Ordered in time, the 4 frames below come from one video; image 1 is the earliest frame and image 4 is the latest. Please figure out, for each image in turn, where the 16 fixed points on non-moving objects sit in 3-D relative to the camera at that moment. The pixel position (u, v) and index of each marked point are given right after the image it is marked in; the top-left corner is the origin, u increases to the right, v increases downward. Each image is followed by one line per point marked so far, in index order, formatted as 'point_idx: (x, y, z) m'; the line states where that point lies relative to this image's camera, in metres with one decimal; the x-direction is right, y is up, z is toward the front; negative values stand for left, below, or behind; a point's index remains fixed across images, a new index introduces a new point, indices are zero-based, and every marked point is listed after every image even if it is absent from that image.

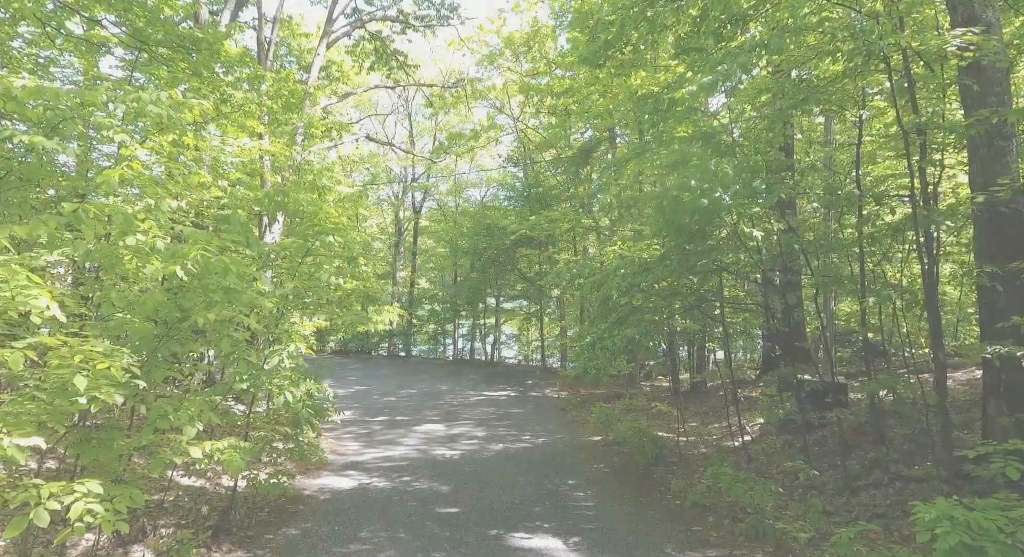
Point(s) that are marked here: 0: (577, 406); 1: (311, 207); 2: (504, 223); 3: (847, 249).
0: (+1.2, -2.3, +12.6) m
1: (-1.9, +0.7, +6.6) m
2: (-0.2, +1.3, +17.0) m
3: (+3.3, +0.3, +6.9) m
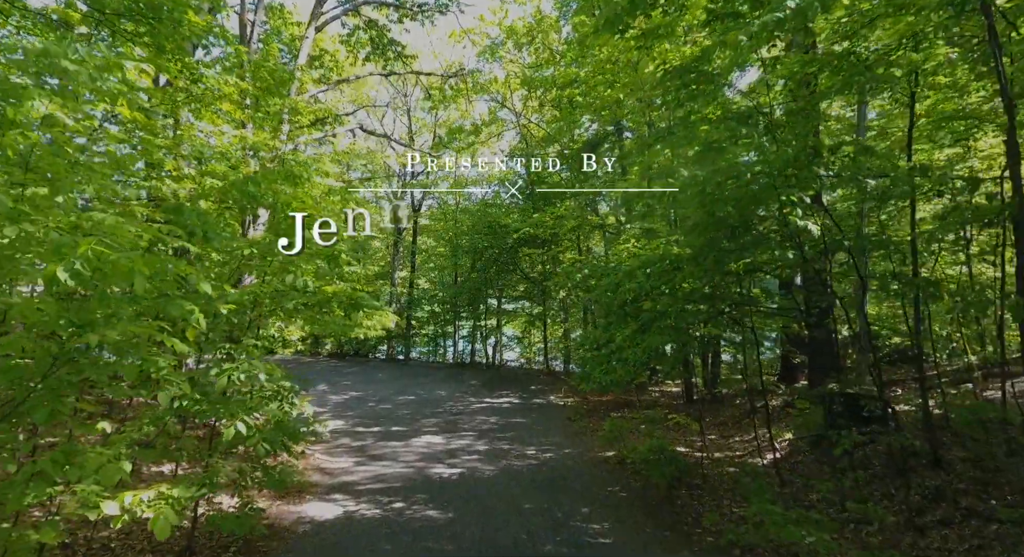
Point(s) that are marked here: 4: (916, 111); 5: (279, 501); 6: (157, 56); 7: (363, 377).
0: (+1.2, -2.3, +11.8) m
1: (-1.9, +0.7, +5.8) m
2: (-0.2, +1.3, +16.2) m
3: (+3.4, +0.3, +6.0) m
4: (+3.6, +1.5, +6.1) m
5: (-2.3, -2.1, +6.7) m
6: (-3.4, +2.1, +6.6) m
7: (-3.6, -2.4, +17.0) m
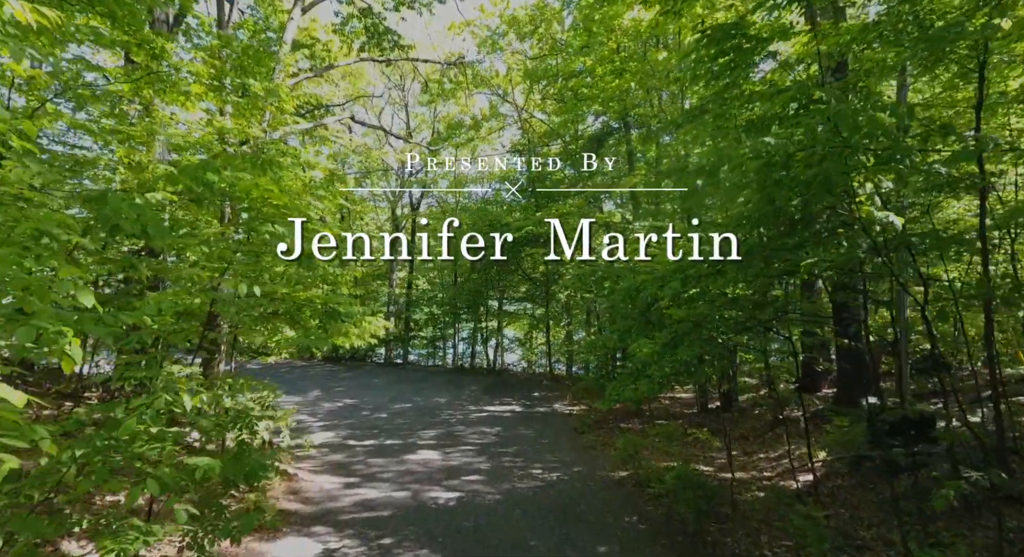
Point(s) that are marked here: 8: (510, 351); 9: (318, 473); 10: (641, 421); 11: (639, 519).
0: (+1.3, -2.3, +10.9) m
1: (-1.8, +0.6, +4.9) m
2: (-0.1, +1.3, +15.4) m
3: (+3.4, +0.2, +5.2) m
4: (+3.6, +1.5, +5.3) m
5: (-2.2, -2.2, +5.9) m
6: (-3.4, +2.1, +5.8) m
7: (-3.6, -2.4, +16.2) m
8: (0.0, -2.0, +18.6) m
9: (-2.4, -2.3, +8.4) m
10: (+2.0, -2.2, +10.8) m
11: (+1.2, -2.3, +6.6) m
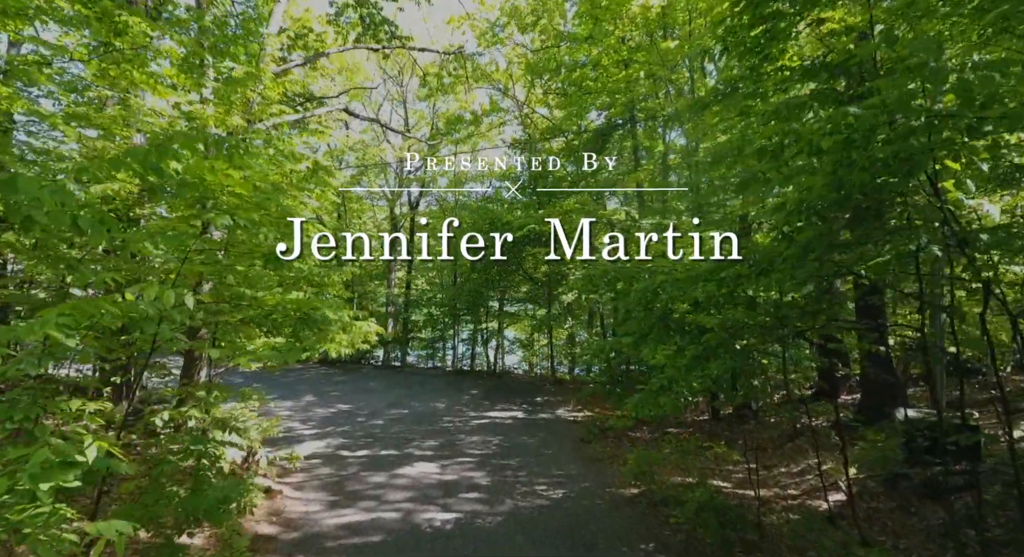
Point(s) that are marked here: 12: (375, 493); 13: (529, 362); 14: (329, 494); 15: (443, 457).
0: (+1.3, -2.3, +10.3) m
1: (-1.8, +0.6, +4.3) m
2: (-0.1, +1.3, +14.8) m
3: (+3.4, +0.2, +4.6) m
4: (+3.6, +1.5, +4.7) m
5: (-2.2, -2.2, +5.2) m
6: (-3.4, +2.1, +5.2) m
7: (-3.6, -2.4, +15.6) m
8: (0.0, -2.0, +18.0) m
9: (-2.3, -2.4, +7.8) m
10: (+2.0, -2.2, +10.2) m
11: (+1.2, -2.3, +6.0) m
12: (-1.5, -2.4, +7.6) m
13: (+0.5, -2.2, +17.9) m
14: (-2.0, -2.3, +7.6) m
15: (-0.9, -2.4, +9.4) m
